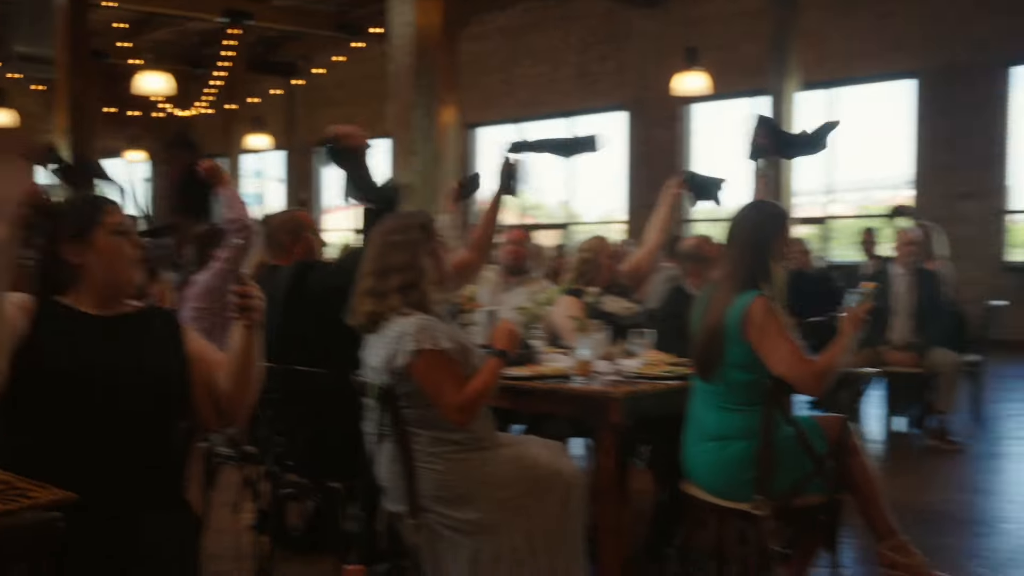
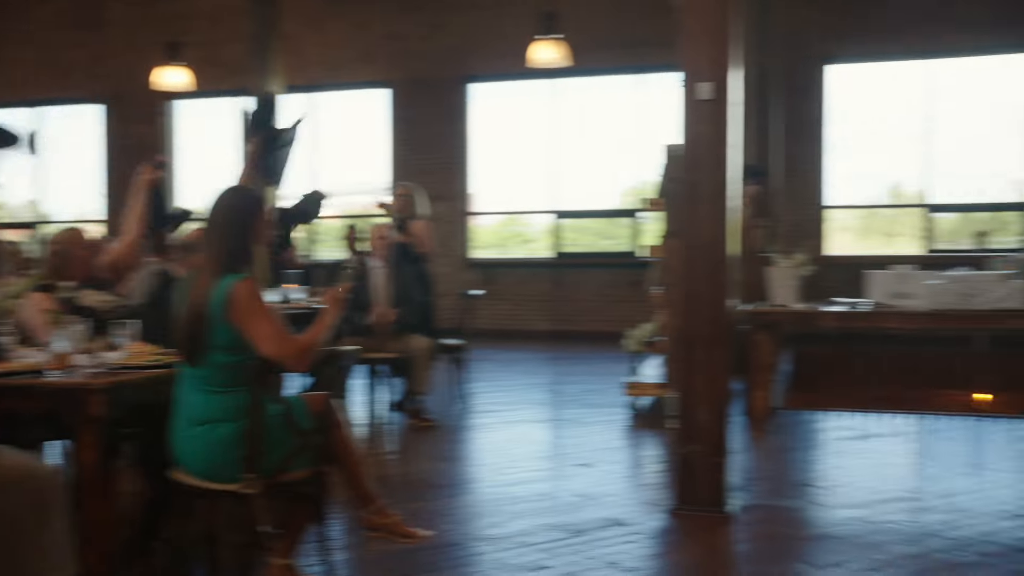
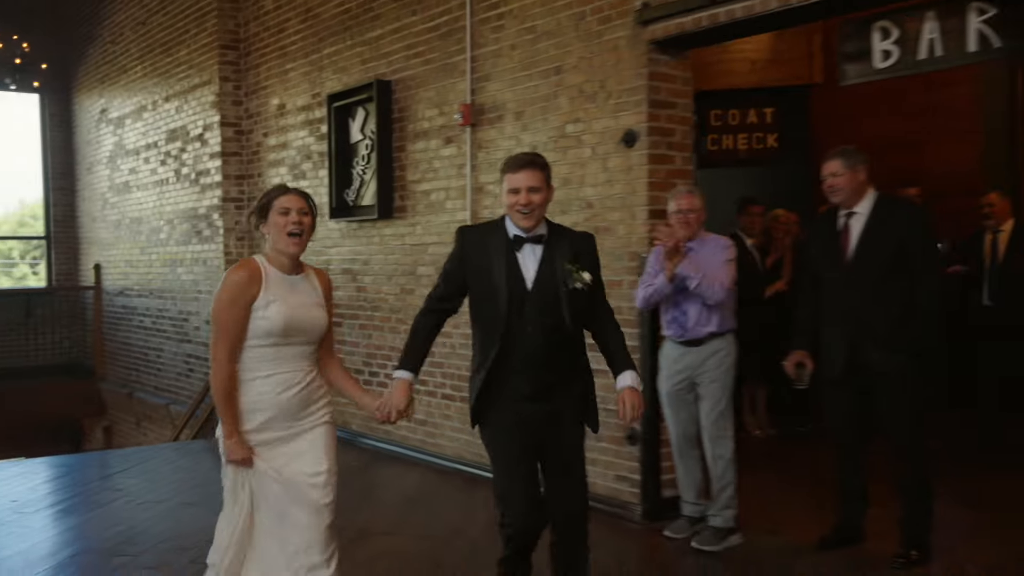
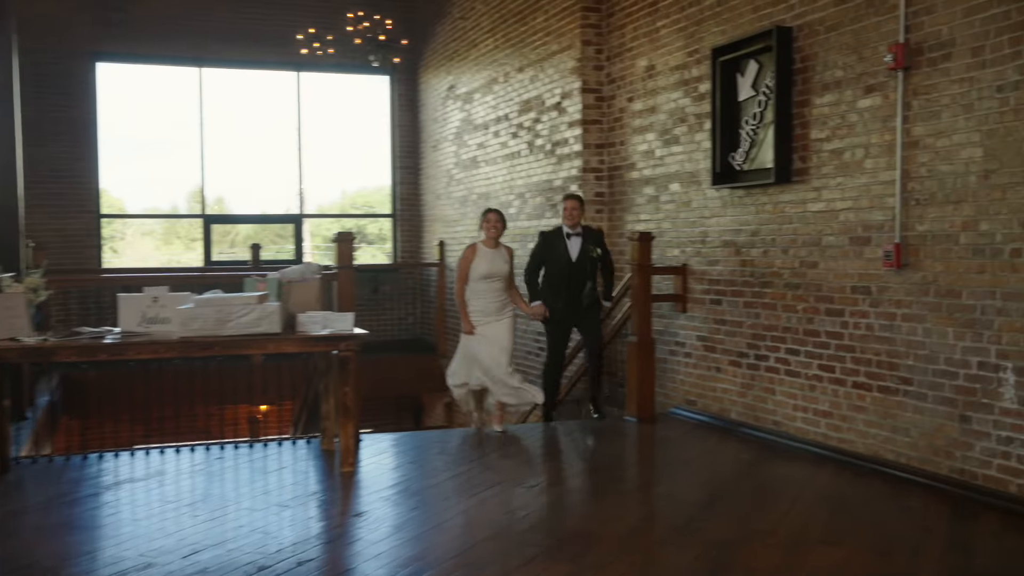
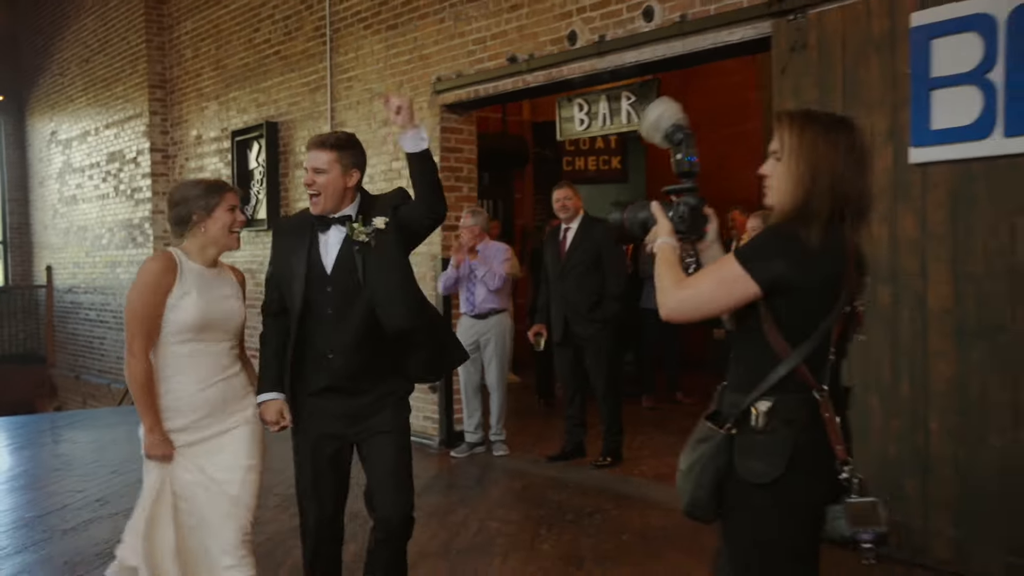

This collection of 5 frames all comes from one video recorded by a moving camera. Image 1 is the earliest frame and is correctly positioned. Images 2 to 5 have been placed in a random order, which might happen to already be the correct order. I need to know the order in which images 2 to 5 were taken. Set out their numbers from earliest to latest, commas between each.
2, 4, 3, 5
